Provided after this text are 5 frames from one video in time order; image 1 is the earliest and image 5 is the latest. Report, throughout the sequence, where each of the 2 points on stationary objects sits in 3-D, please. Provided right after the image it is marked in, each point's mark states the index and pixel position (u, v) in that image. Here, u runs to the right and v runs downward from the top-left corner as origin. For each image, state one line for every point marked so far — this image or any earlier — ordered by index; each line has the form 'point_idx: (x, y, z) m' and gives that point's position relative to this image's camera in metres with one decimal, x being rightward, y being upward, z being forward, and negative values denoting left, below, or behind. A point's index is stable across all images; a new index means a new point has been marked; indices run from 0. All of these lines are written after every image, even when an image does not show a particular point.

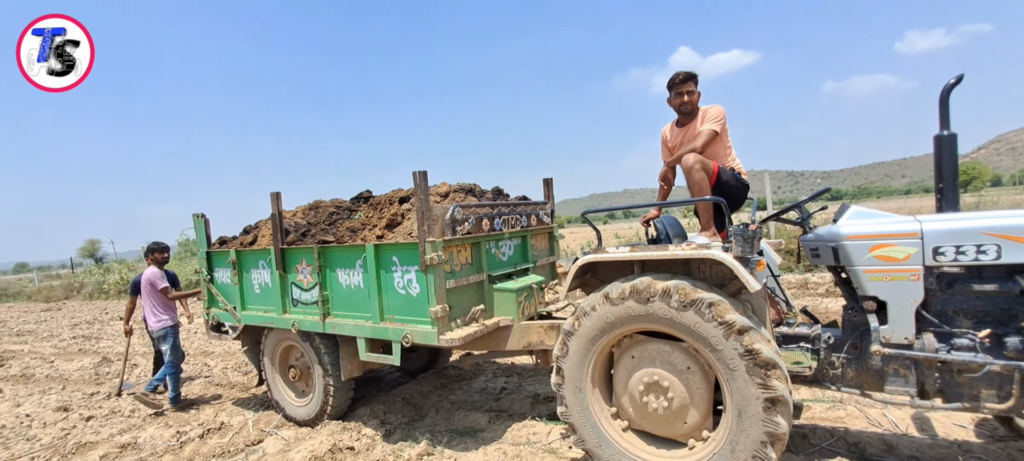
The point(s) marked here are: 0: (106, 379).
0: (-6.0, -2.2, +7.4) m
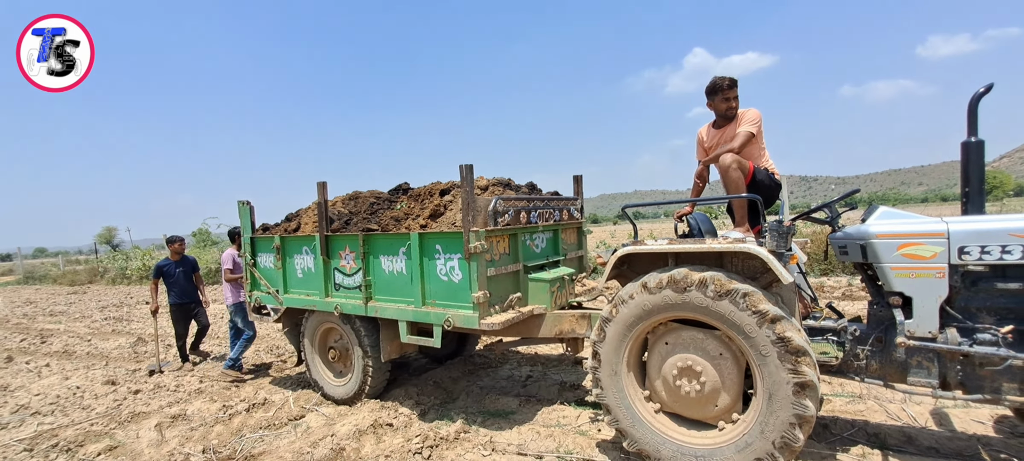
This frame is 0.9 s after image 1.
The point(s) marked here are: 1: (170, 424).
0: (-5.7, -2.0, +7.7) m
1: (-3.3, -1.9, +4.8) m
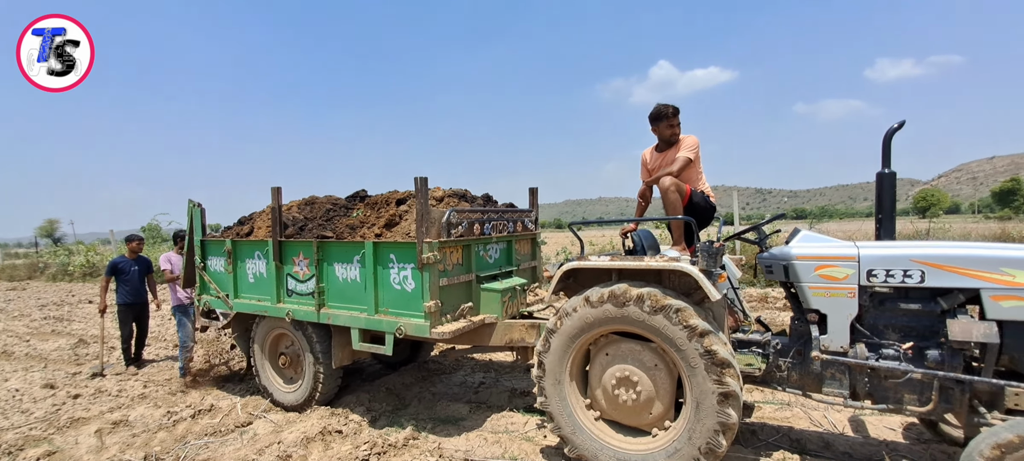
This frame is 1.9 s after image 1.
0: (-6.4, -1.9, +7.4) m
1: (-3.8, -1.9, +4.7) m
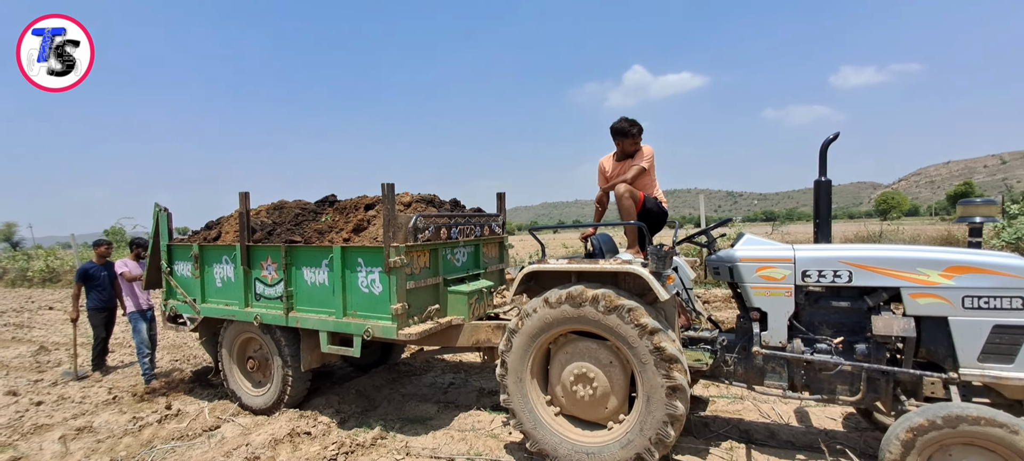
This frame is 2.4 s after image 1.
0: (-6.8, -2.0, +7.3) m
1: (-4.1, -1.9, +4.6) m
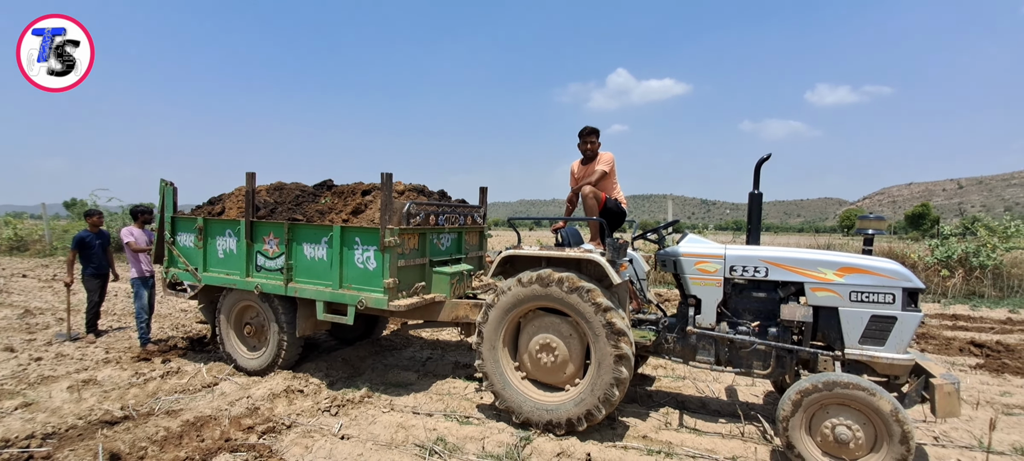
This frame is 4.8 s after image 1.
0: (-7.2, -1.5, +7.6) m
1: (-4.4, -1.6, +5.1) m
